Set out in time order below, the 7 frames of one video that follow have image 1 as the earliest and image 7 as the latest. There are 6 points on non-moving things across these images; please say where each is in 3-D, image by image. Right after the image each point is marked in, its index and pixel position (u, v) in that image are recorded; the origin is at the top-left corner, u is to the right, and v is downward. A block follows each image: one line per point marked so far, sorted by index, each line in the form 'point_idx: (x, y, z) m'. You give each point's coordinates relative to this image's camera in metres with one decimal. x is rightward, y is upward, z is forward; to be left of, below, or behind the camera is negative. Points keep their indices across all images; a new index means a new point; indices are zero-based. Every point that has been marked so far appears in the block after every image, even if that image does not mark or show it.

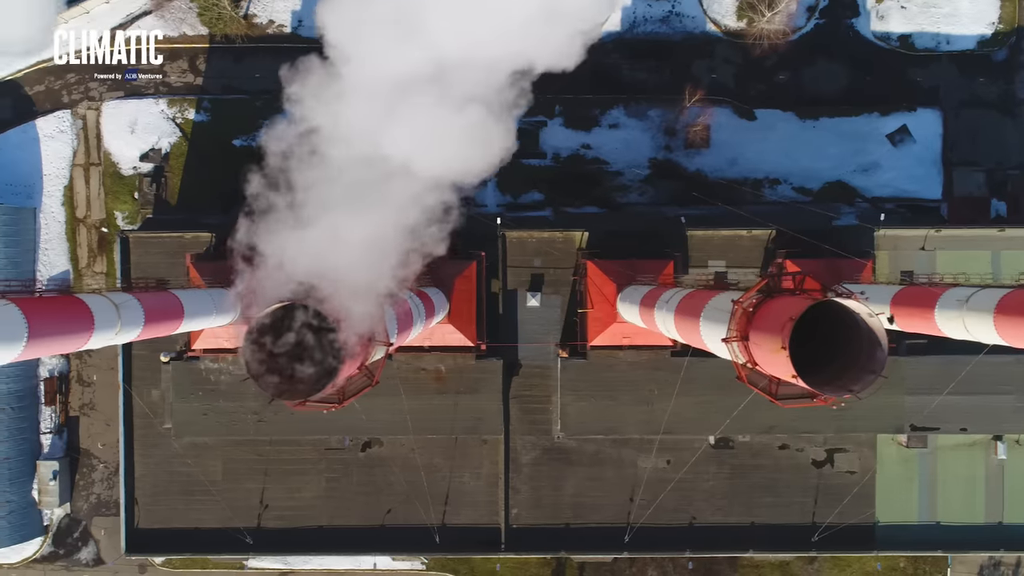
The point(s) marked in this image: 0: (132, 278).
0: (-12.8, +0.4, +17.6) m
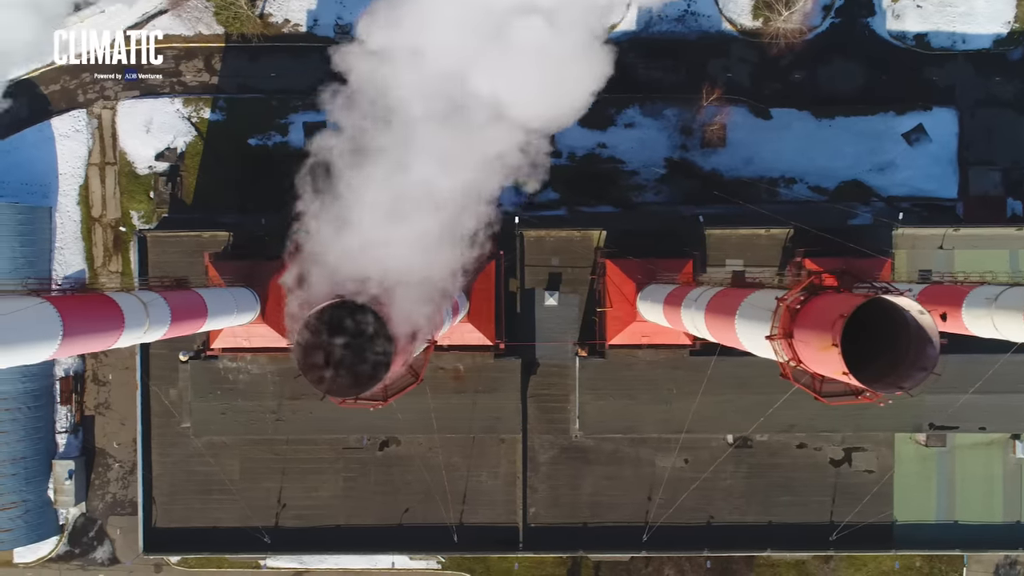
0: (-12.2, +0.4, +17.6) m
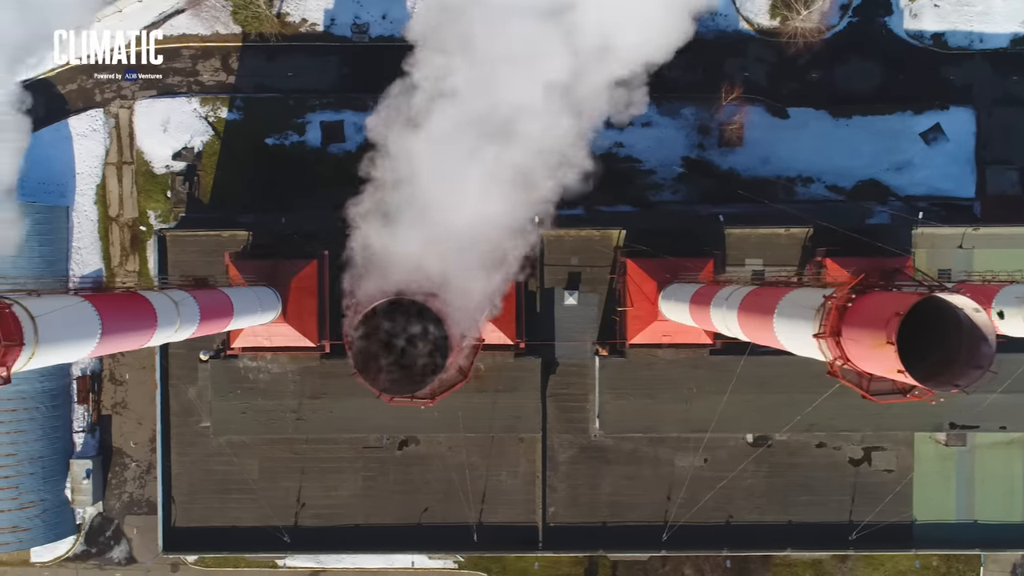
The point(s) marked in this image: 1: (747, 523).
0: (-11.5, +0.4, +17.6) m
1: (+8.1, -8.0, +18.0) m
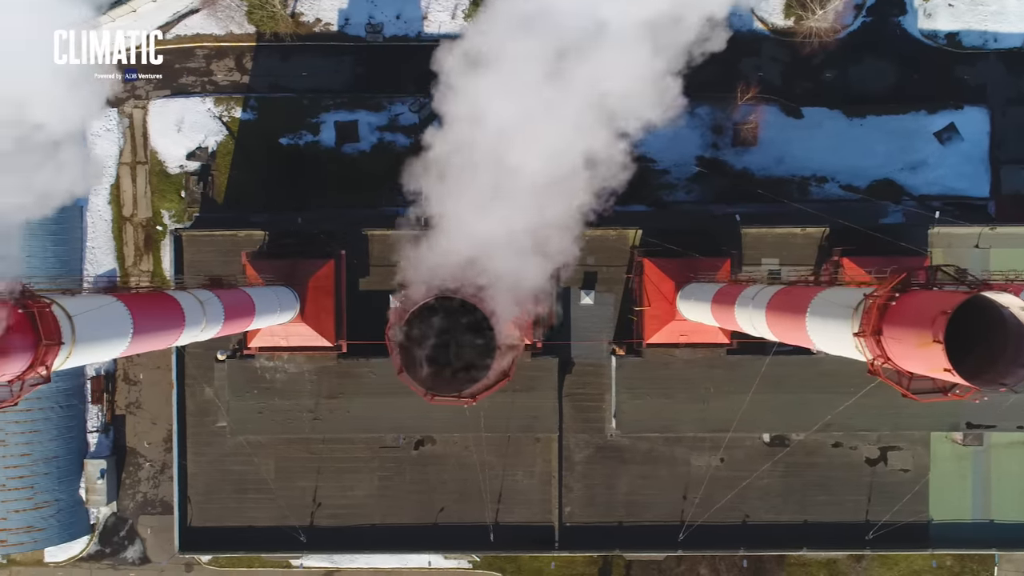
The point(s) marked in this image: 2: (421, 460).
0: (-10.9, +0.4, +17.6) m
1: (+8.6, -8.0, +18.0) m
2: (-3.1, -5.9, +18.1) m
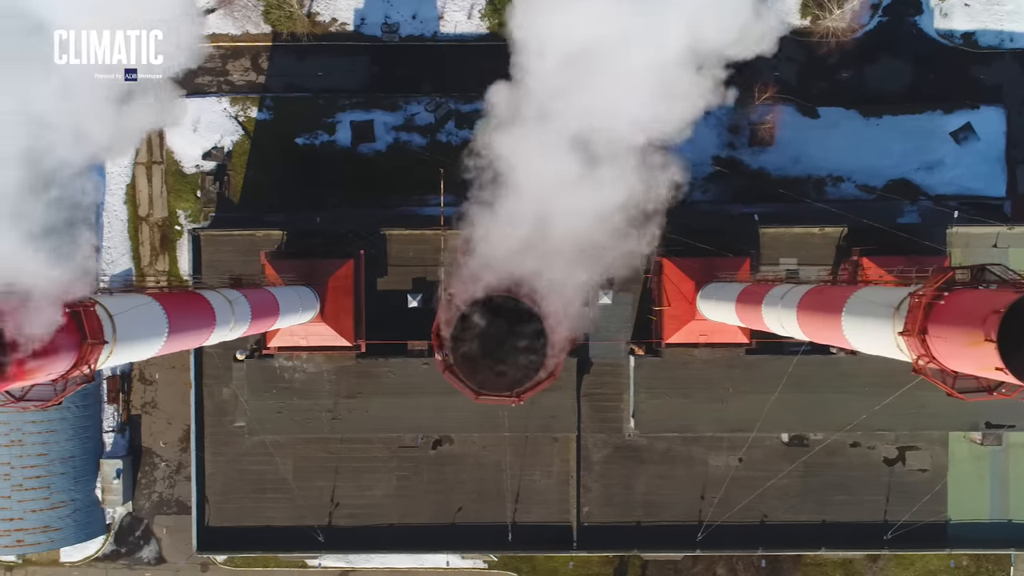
0: (-10.3, +0.4, +17.6) m
1: (+9.3, -8.0, +18.0) m
2: (-2.5, -5.9, +18.1) m
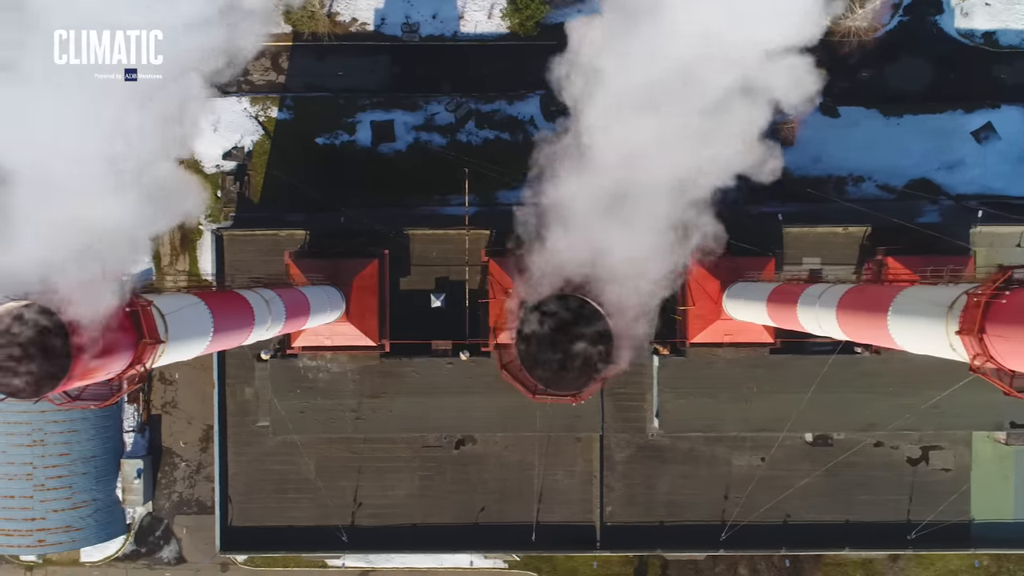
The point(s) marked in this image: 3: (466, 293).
0: (-9.5, +0.4, +17.6) m
1: (+10.1, -8.0, +18.0) m
2: (-1.7, -5.9, +18.0) m
3: (-1.5, -0.2, +17.7) m
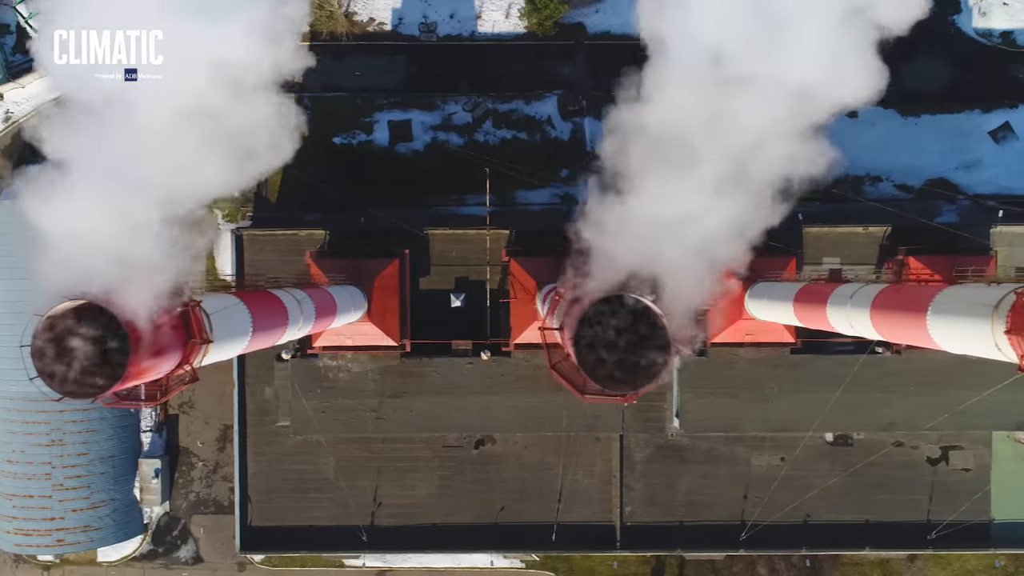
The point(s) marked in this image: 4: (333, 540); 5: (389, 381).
0: (-8.9, +0.4, +17.6) m
1: (+10.7, -8.0, +18.0) m
2: (-1.0, -5.9, +18.0) m
3: (-0.9, -0.2, +17.7) m
4: (-6.2, -8.7, +18.1) m
5: (-4.0, -3.1, +17.3) m
